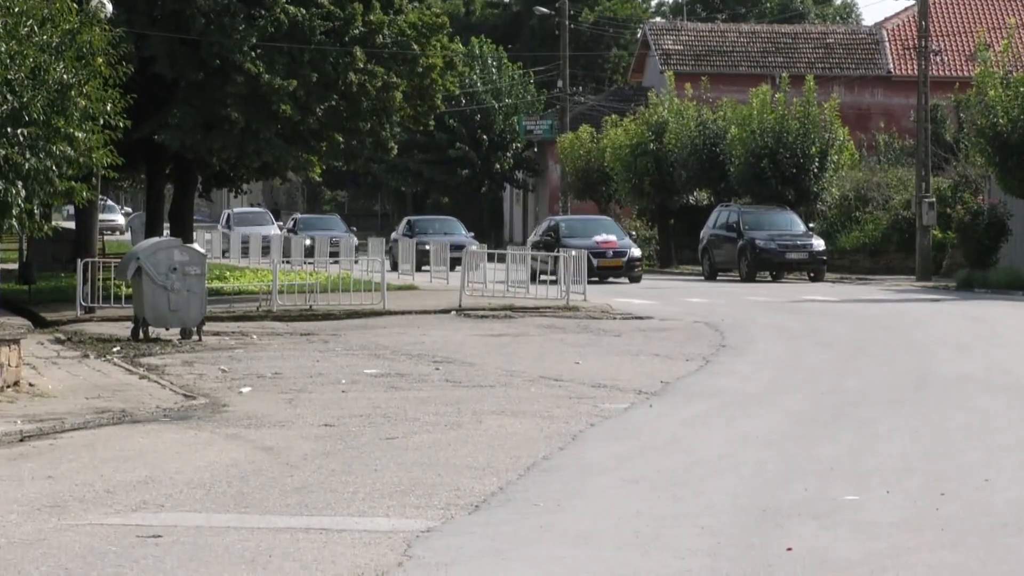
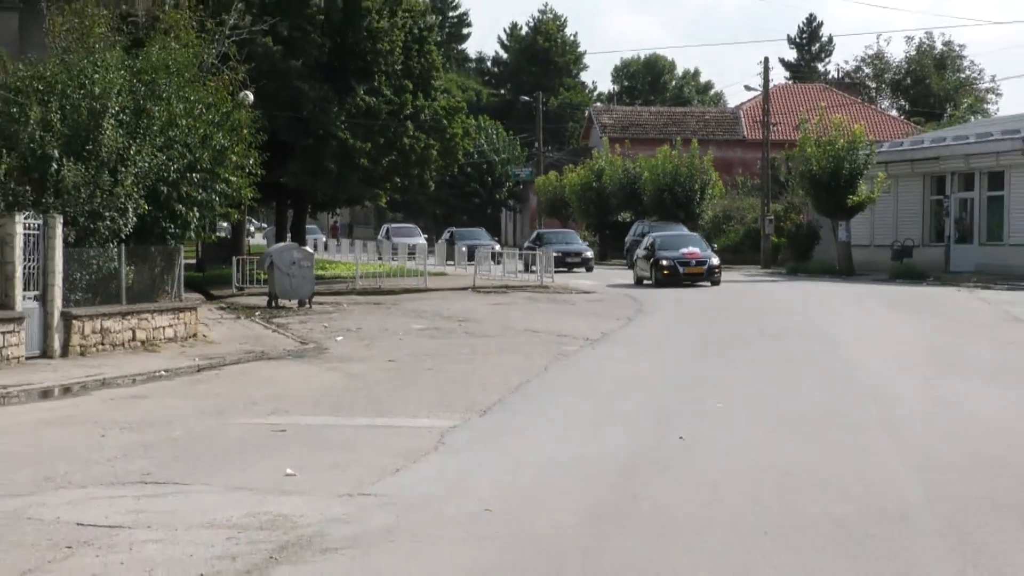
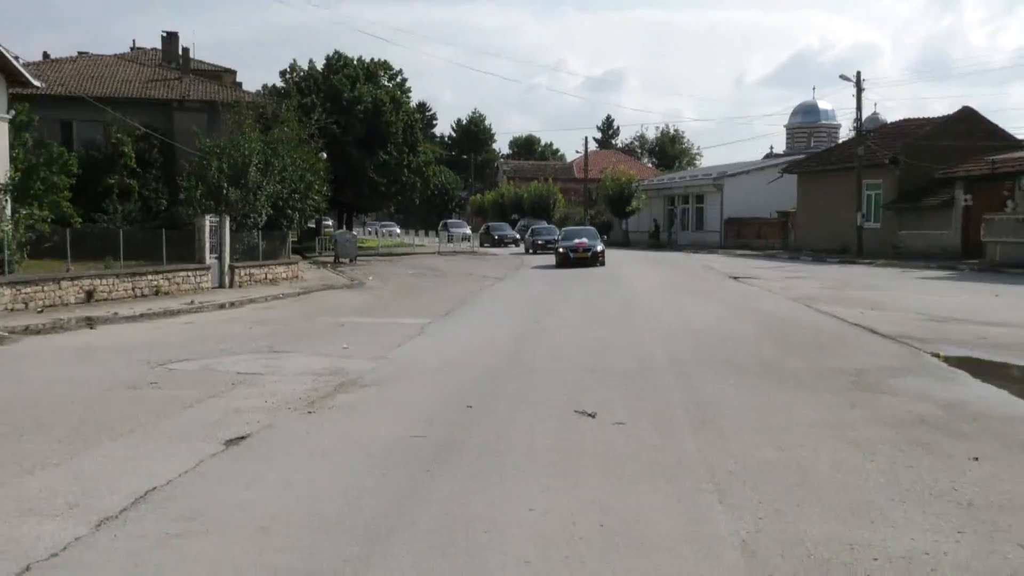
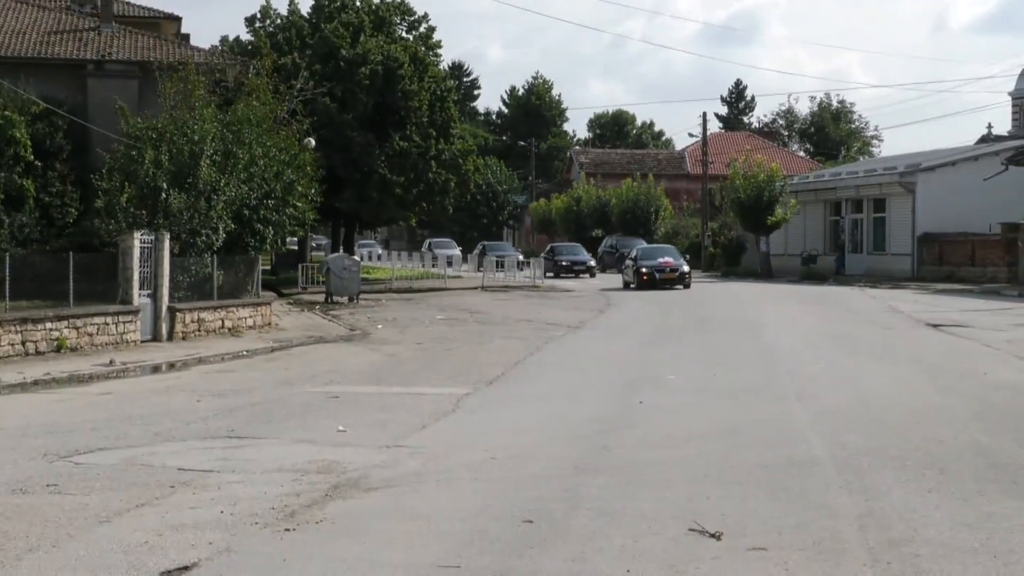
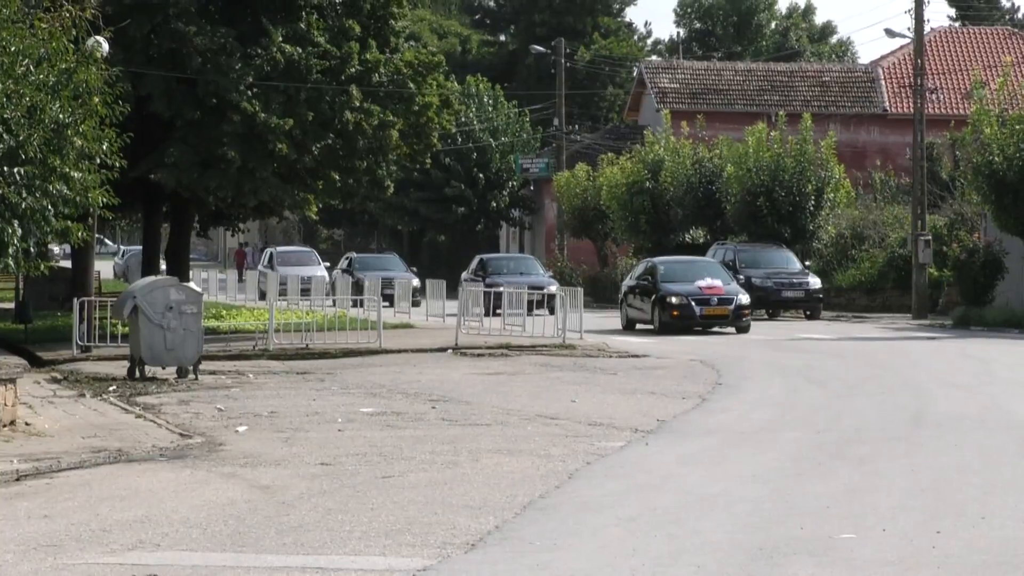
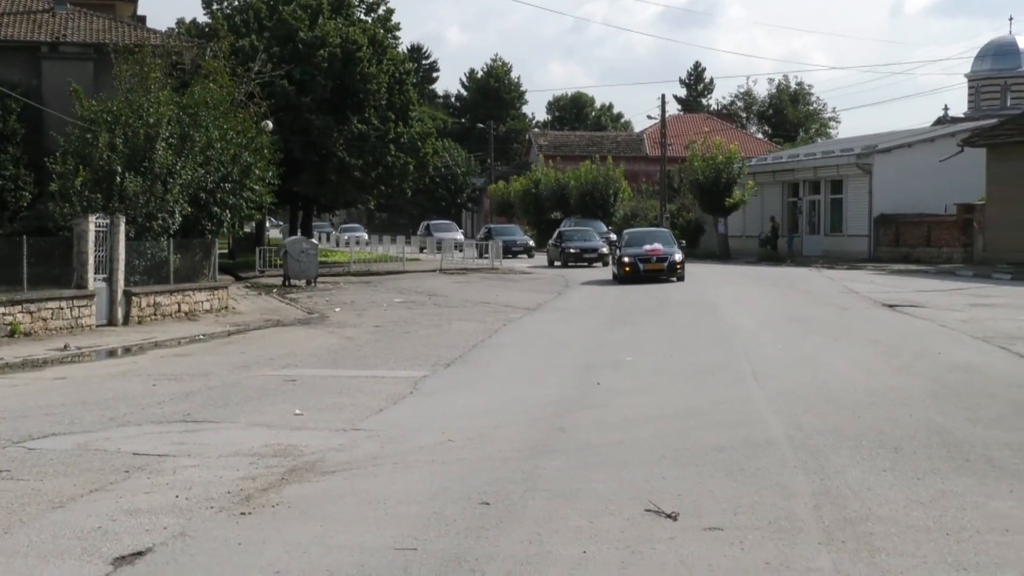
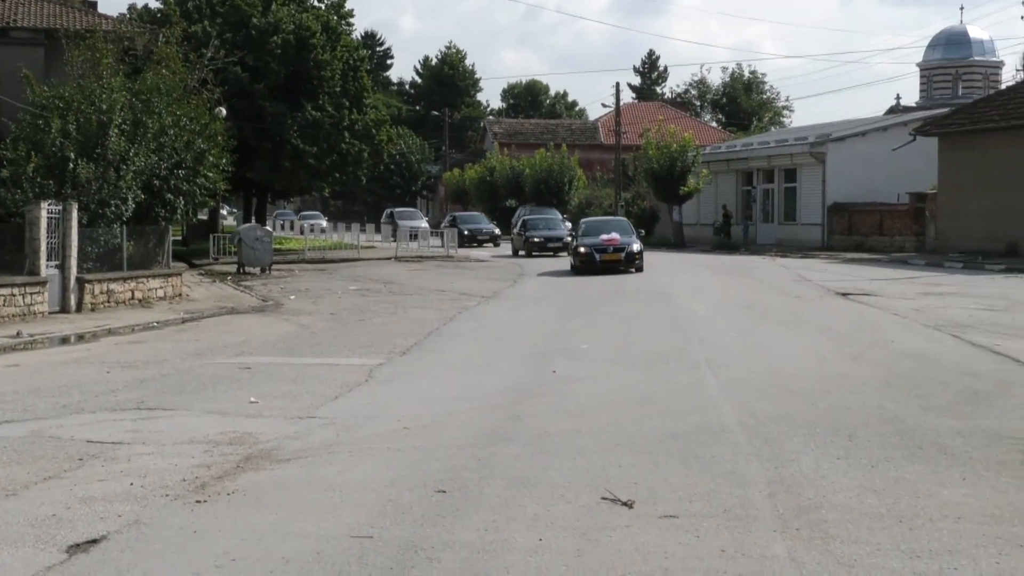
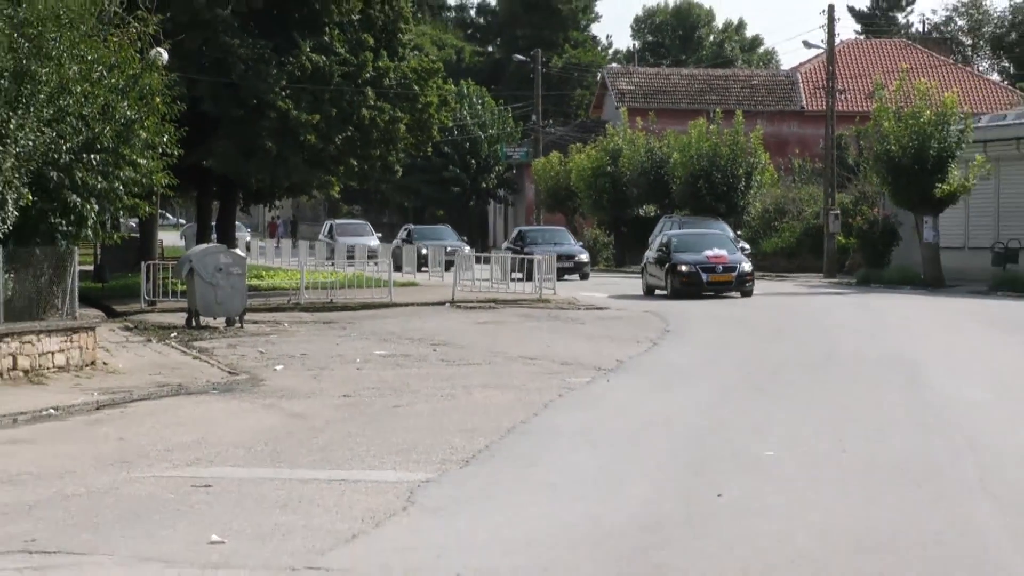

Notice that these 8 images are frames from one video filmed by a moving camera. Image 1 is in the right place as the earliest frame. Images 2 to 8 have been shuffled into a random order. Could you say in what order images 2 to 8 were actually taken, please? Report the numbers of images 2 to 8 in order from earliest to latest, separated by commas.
5, 8, 2, 4, 6, 7, 3
